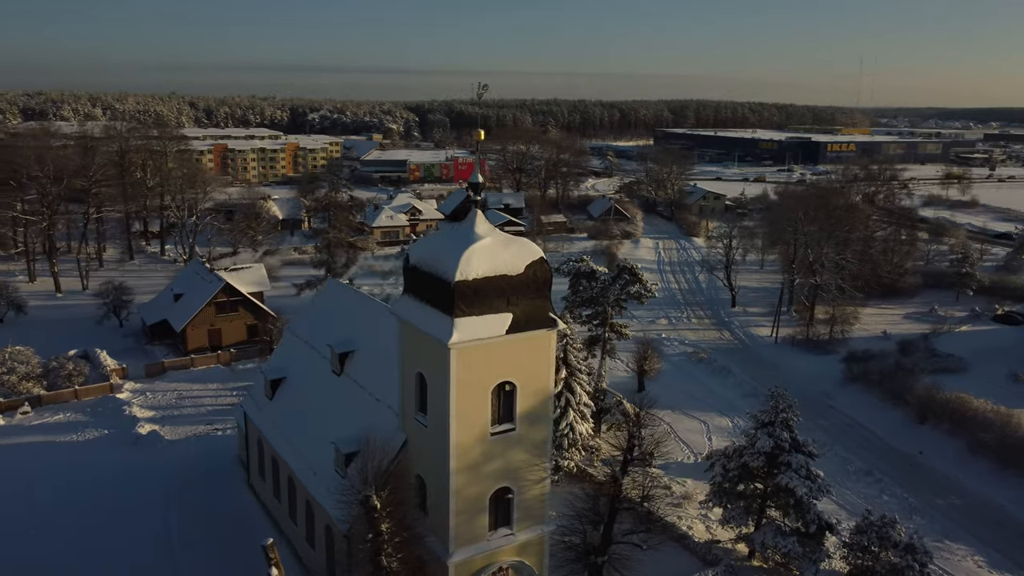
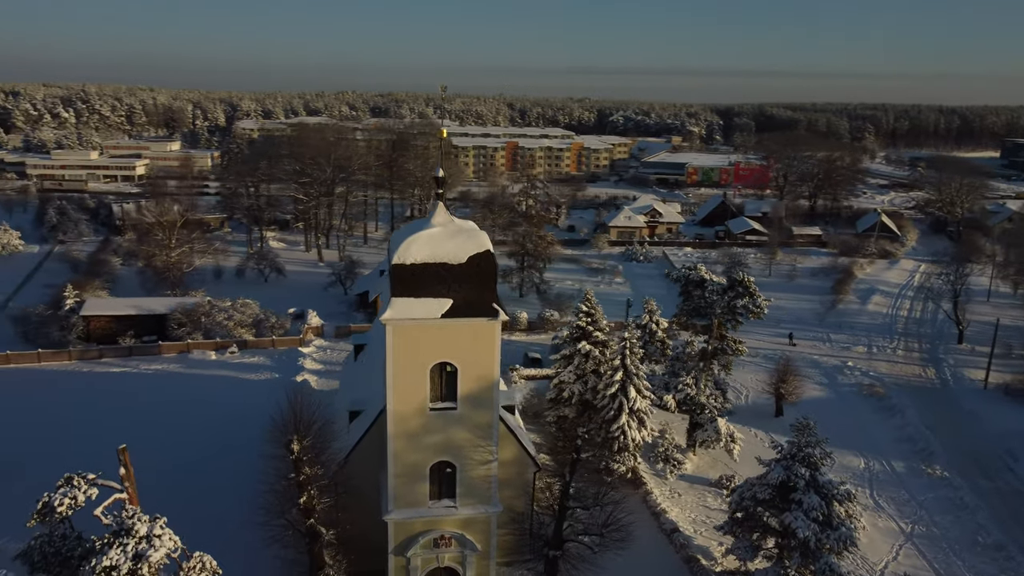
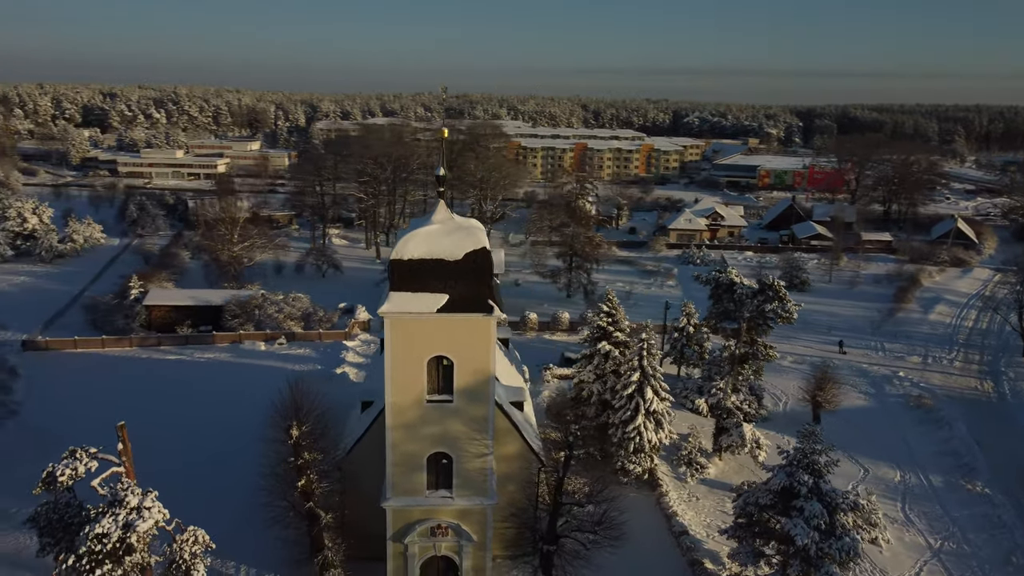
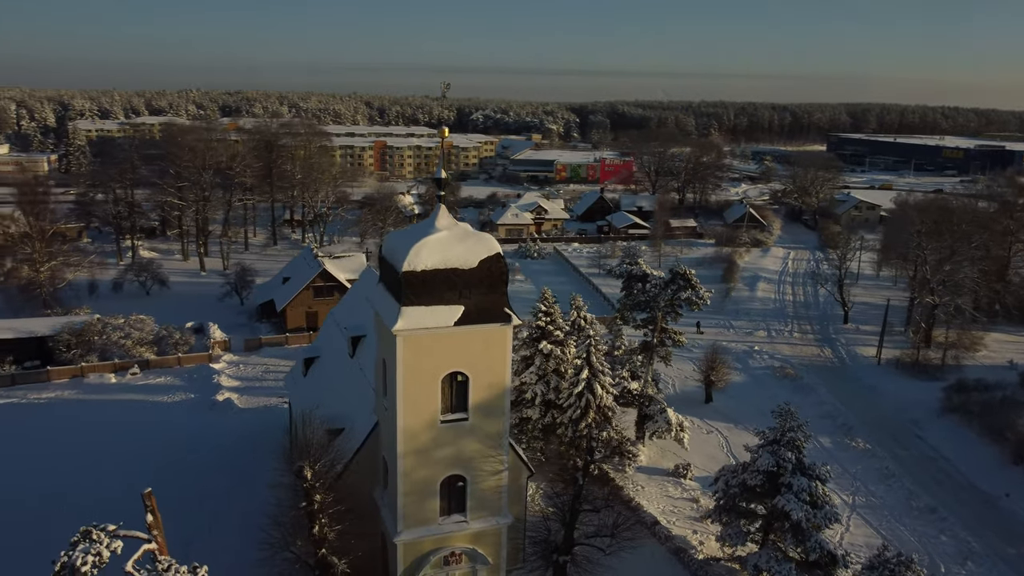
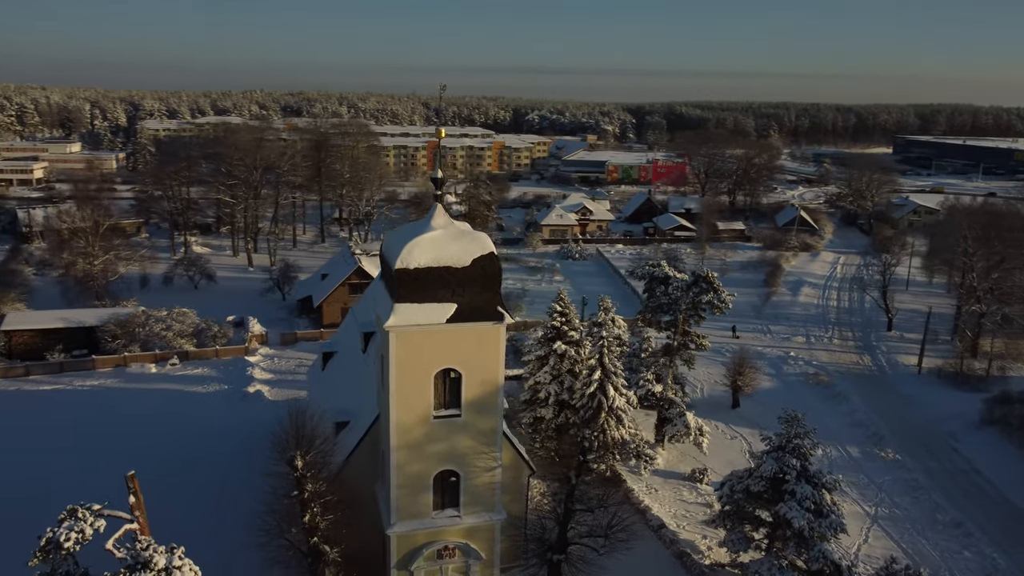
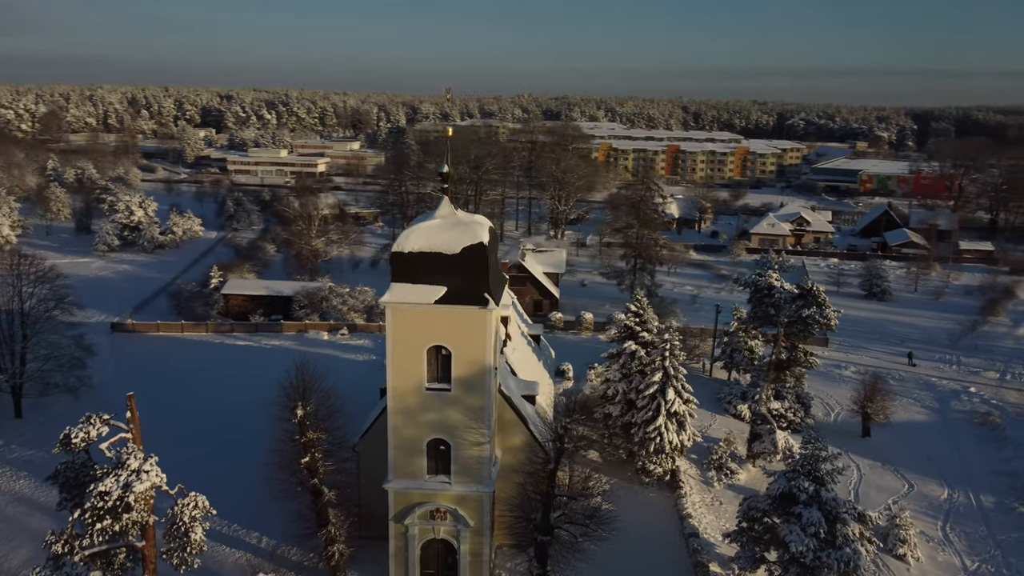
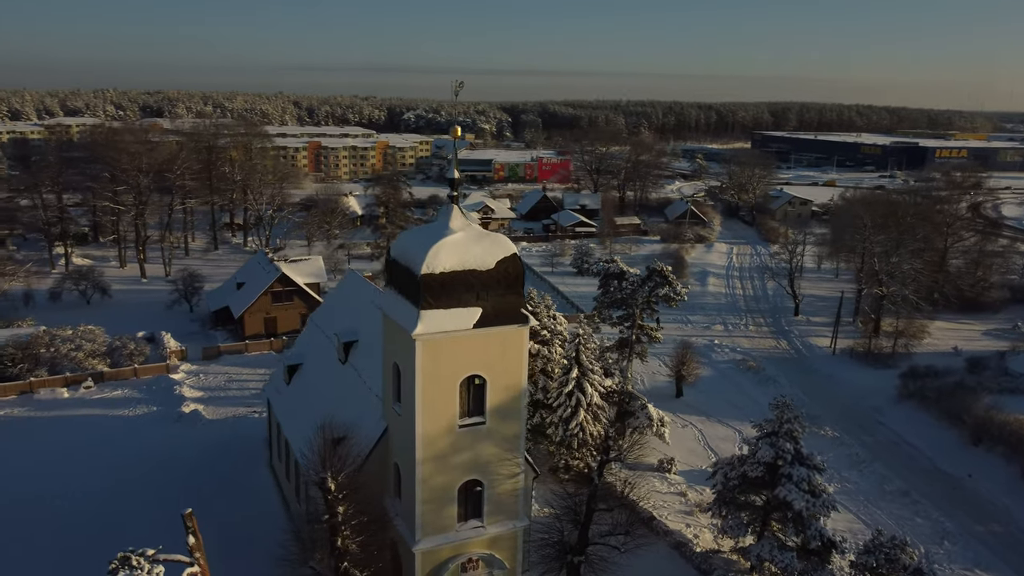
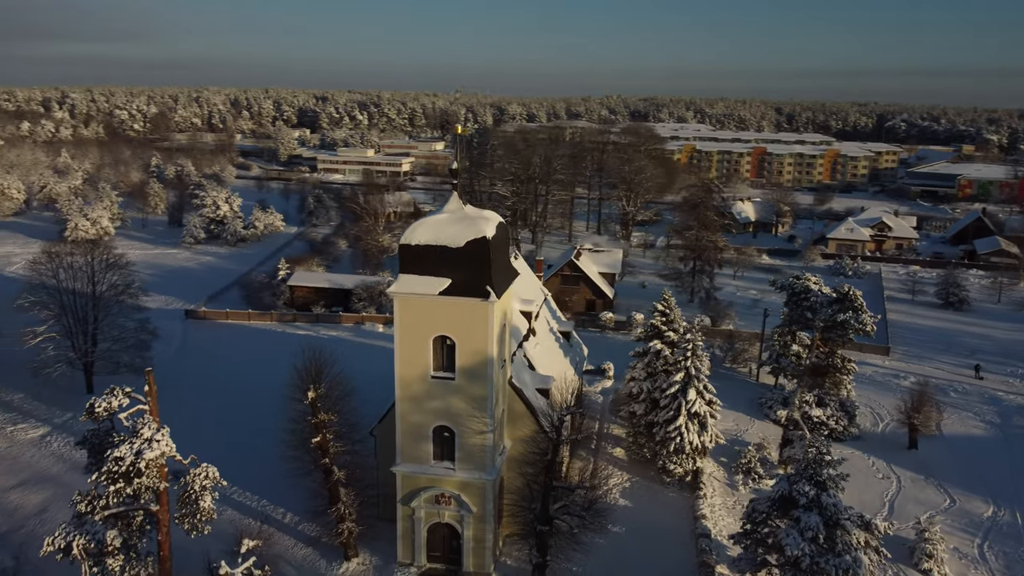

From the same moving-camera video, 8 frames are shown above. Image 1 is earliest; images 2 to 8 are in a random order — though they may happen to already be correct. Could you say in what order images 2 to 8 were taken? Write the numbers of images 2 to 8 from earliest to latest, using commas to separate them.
7, 4, 5, 2, 3, 6, 8
